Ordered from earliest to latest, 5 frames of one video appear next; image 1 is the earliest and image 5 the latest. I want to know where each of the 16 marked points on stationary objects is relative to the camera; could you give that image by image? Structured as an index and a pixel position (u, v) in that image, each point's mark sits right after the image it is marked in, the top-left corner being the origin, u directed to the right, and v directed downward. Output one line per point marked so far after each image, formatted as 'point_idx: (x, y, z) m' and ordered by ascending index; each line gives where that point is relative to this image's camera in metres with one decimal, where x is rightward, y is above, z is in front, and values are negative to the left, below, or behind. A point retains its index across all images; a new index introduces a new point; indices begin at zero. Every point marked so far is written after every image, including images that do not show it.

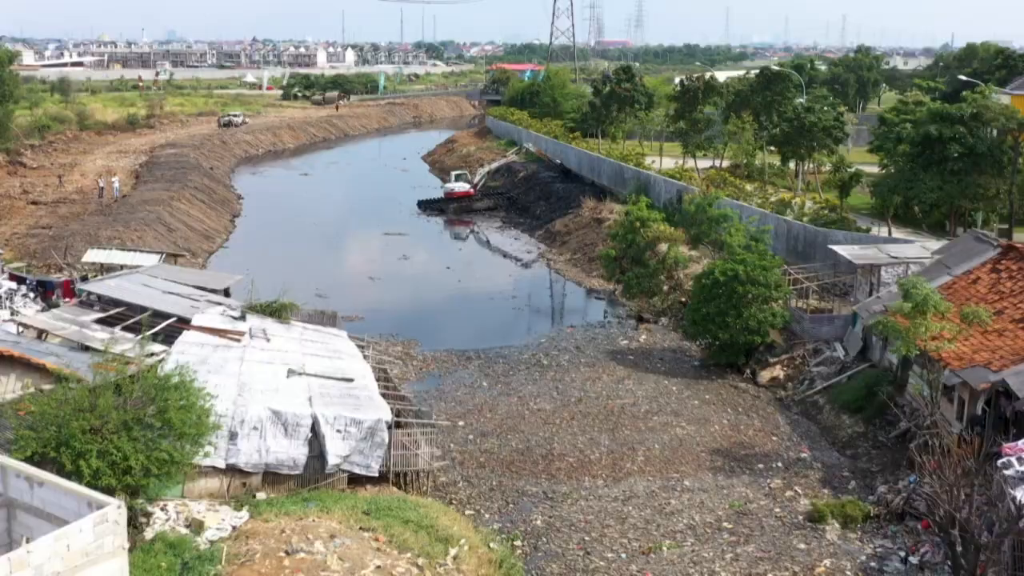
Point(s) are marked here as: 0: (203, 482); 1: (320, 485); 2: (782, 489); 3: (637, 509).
0: (-2.6, -1.8, +13.9) m
1: (-1.7, -1.9, +14.7) m
2: (+2.8, -2.2, +16.8) m
3: (+1.3, -2.3, +16.3) m
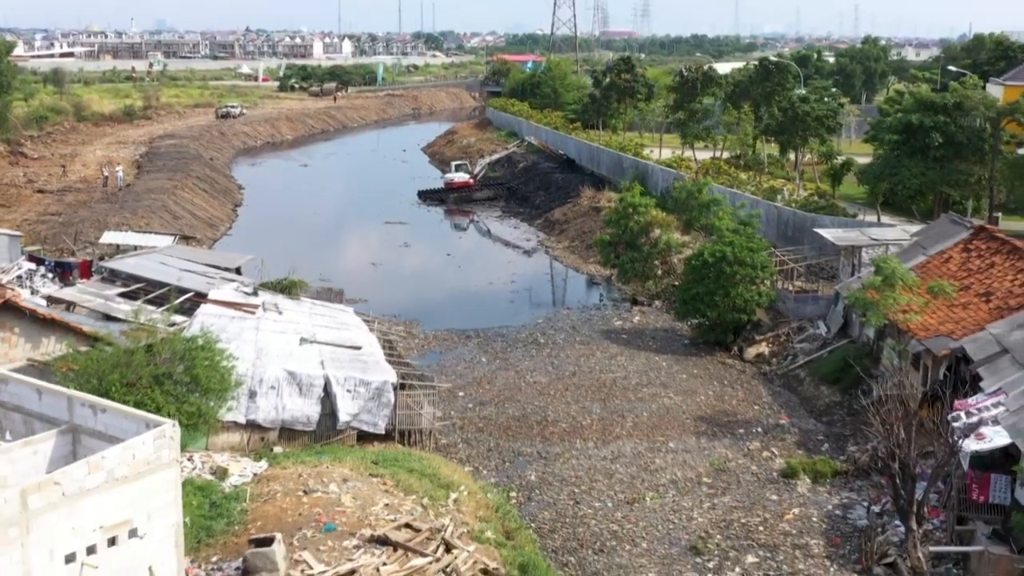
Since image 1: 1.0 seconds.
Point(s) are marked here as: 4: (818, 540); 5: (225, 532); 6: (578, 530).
0: (-2.6, -1.4, +15.6) m
1: (-1.8, -1.6, +16.4) m
2: (+2.8, -1.9, +18.5) m
3: (+1.2, -2.0, +18.0) m
4: (+2.8, -2.4, +15.3) m
5: (-2.3, -2.0, +13.3) m
6: (+0.6, -2.4, +15.8) m
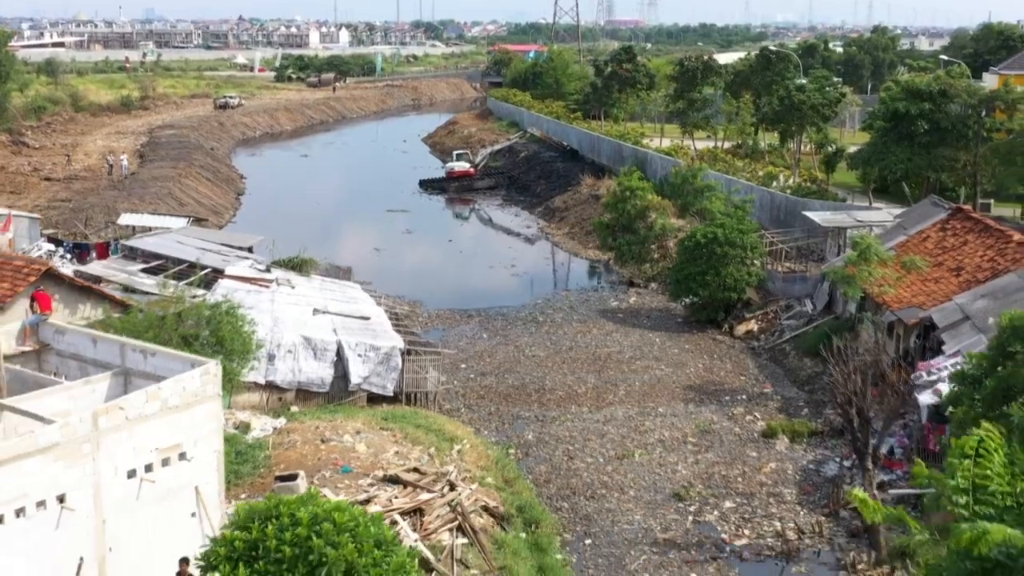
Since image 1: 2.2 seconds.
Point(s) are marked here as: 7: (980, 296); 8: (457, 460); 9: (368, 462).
0: (-2.7, -1.1, +17.2) m
1: (-1.8, -1.2, +18.0) m
2: (+2.8, -1.5, +20.1) m
3: (+1.2, -1.6, +19.6) m
4: (+2.8, -2.1, +16.9) m
5: (-2.3, -1.6, +15.0) m
6: (+0.6, -2.0, +17.5) m
7: (+5.0, -0.1, +18.2) m
8: (-0.5, -1.7, +16.7) m
9: (-1.3, -1.6, +15.6) m
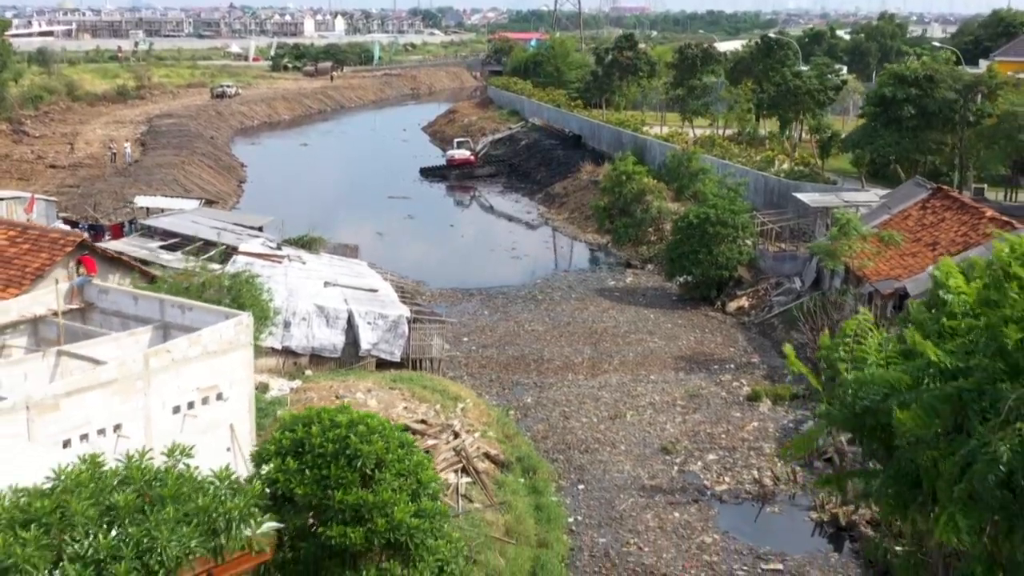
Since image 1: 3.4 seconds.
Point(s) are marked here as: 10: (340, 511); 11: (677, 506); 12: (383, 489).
0: (-2.7, -0.7, +18.7) m
1: (-1.8, -0.9, +19.5) m
2: (+2.8, -1.1, +21.6) m
3: (+1.2, -1.3, +21.1) m
4: (+2.8, -1.7, +18.5) m
5: (-2.3, -1.3, +16.5) m
6: (+0.6, -1.7, +19.0) m
7: (+5.0, +0.3, +19.7) m
8: (-0.5, -1.4, +18.2) m
9: (-1.3, -1.3, +17.1) m
10: (-0.8, -1.1, +8.1) m
11: (+1.6, -2.1, +16.4) m
12: (-0.6, -1.0, +8.3) m
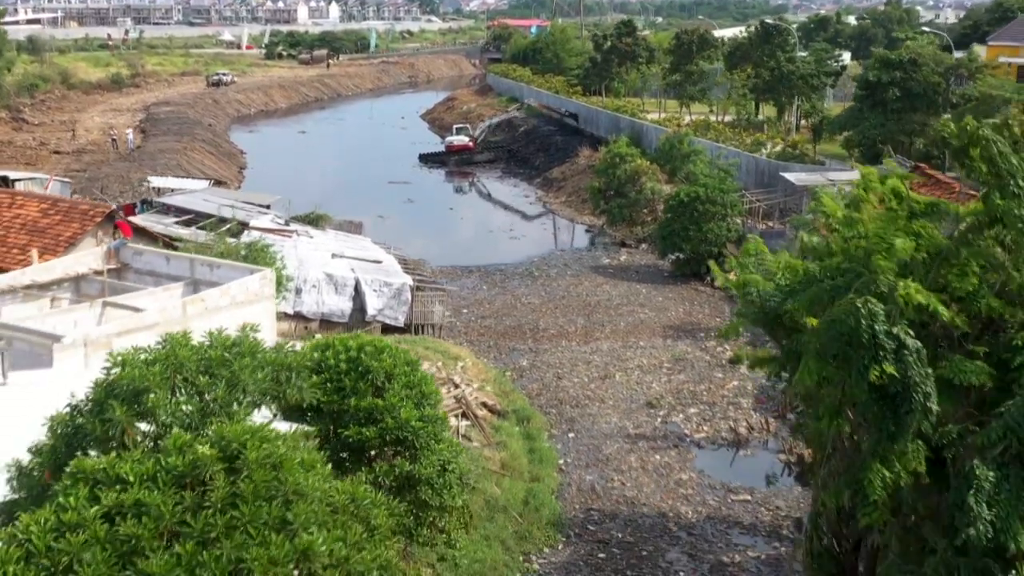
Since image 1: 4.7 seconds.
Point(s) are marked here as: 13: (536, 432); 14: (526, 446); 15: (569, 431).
0: (-2.7, -0.3, +20.4) m
1: (-1.9, -0.4, +21.2) m
2: (+2.7, -0.7, +23.3) m
3: (+1.1, -0.8, +22.8) m
4: (+2.8, -1.3, +20.1) m
5: (-2.4, -0.9, +18.1) m
6: (+0.6, -1.2, +20.6) m
7: (+5.0, +0.8, +21.4) m
8: (-0.6, -1.0, +19.9) m
9: (-1.4, -0.8, +18.7) m
10: (-0.9, -0.7, +9.7) m
11: (+1.6, -1.7, +18.0) m
12: (-0.7, -0.6, +9.9) m
13: (+0.3, -1.5, +18.2) m
14: (+0.1, -1.6, +17.5) m
15: (+0.6, -1.6, +19.0) m
